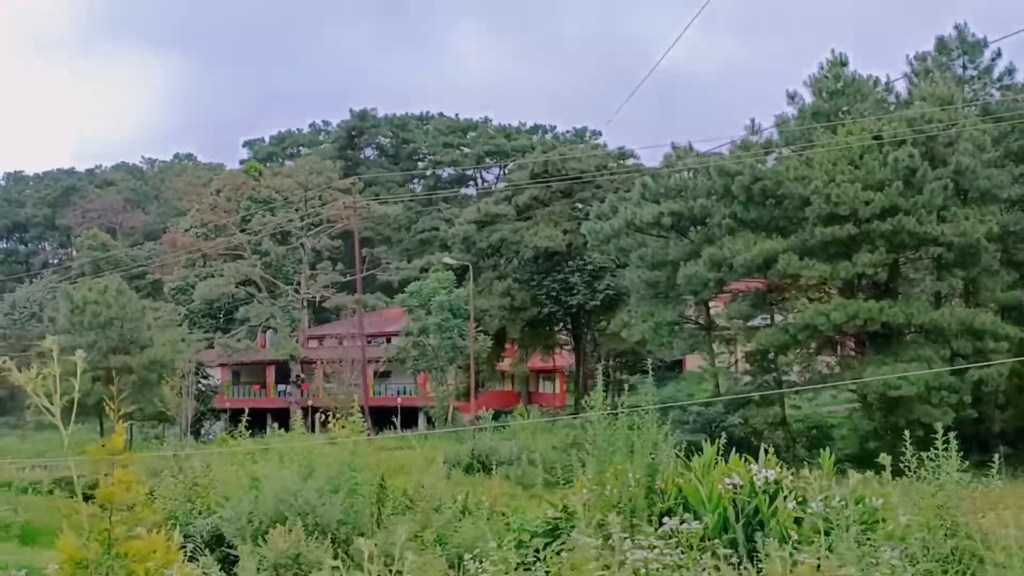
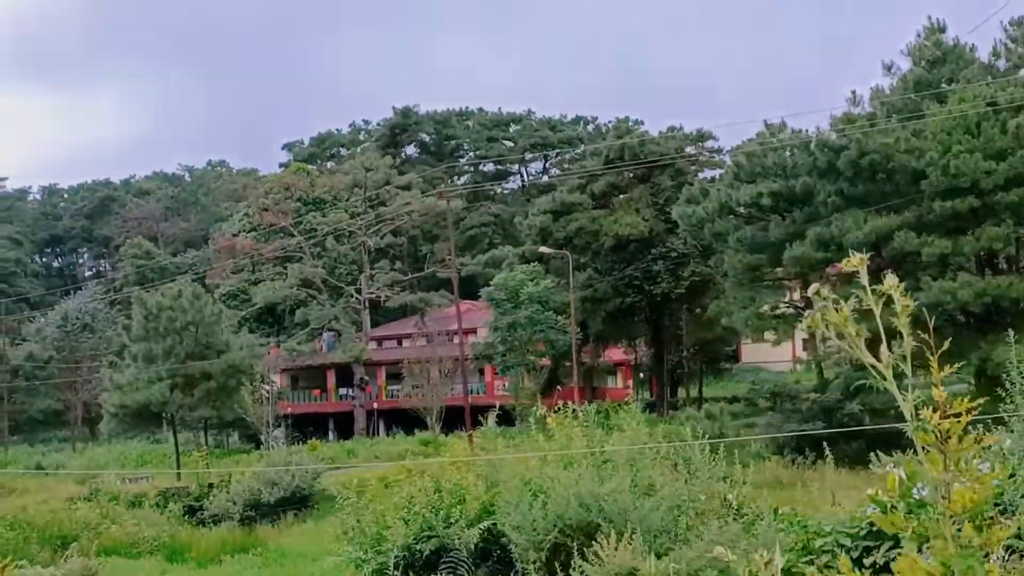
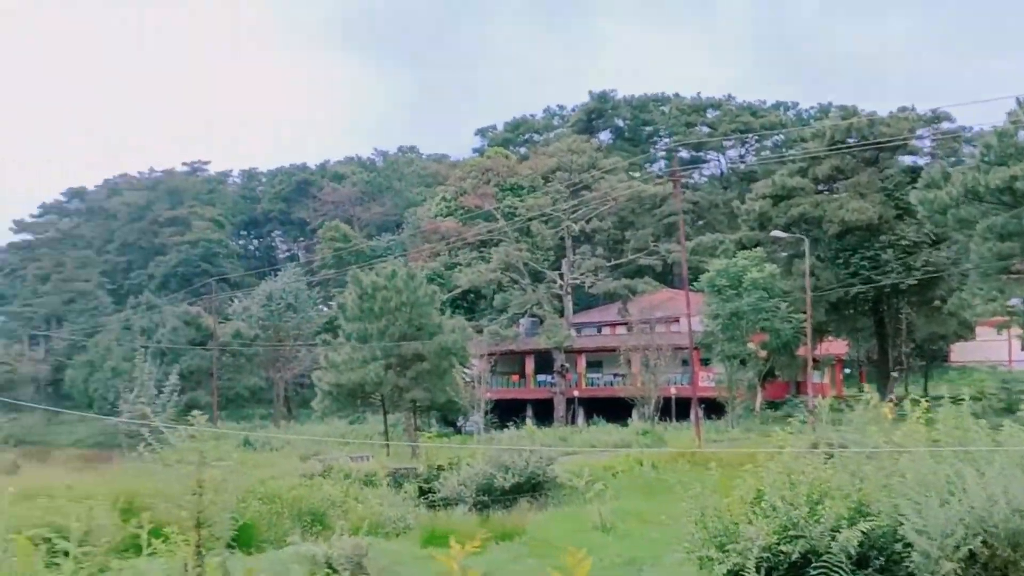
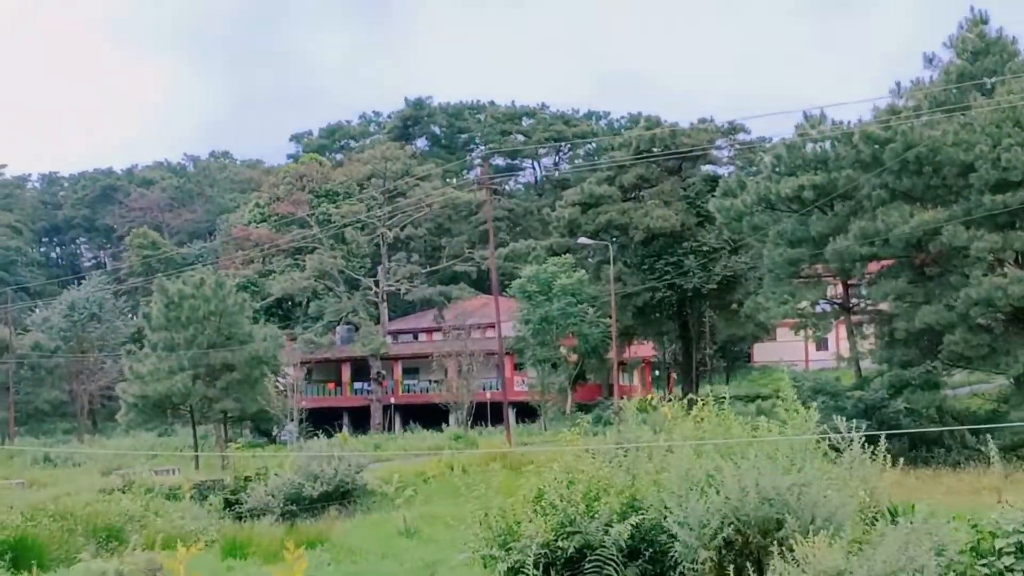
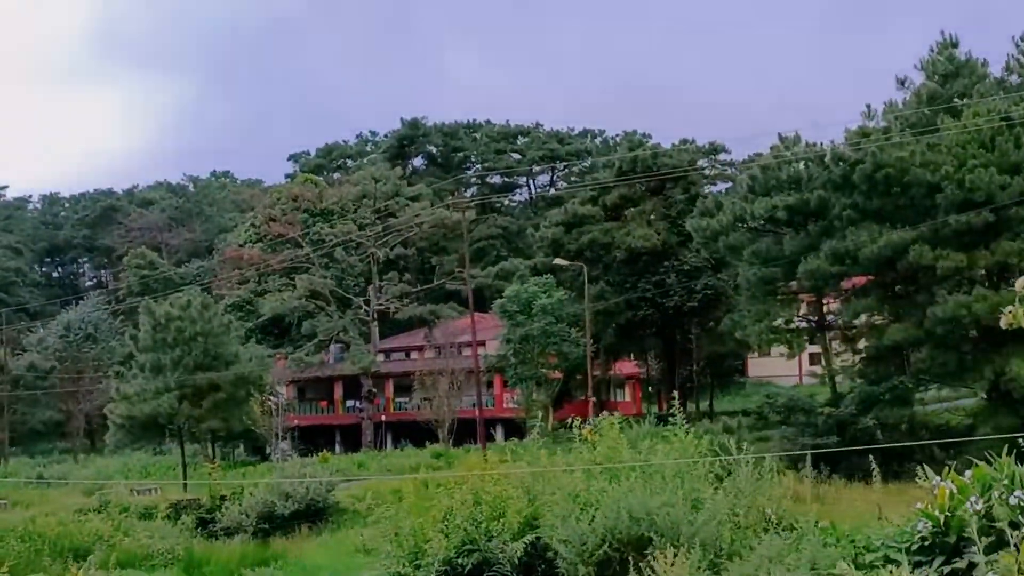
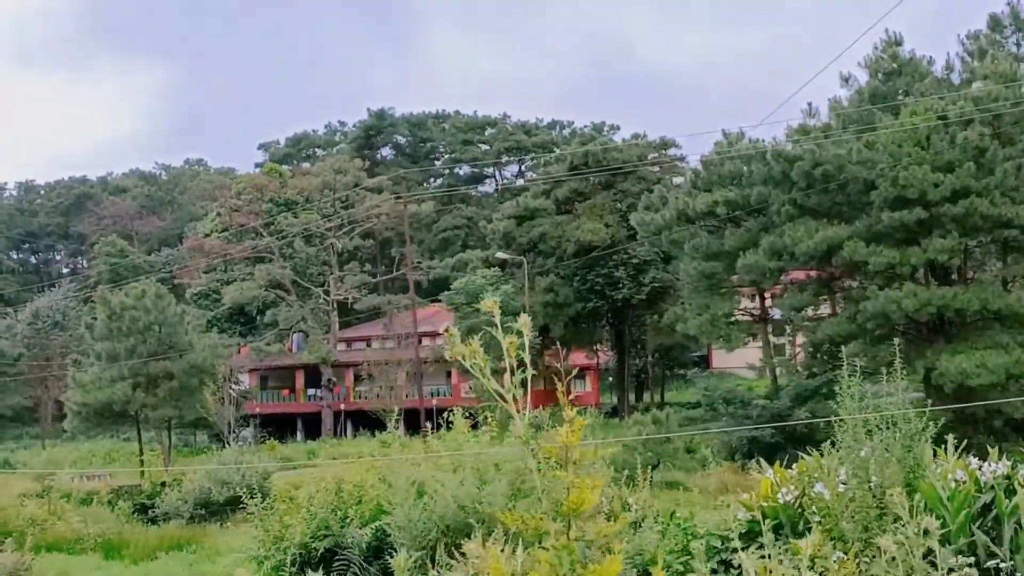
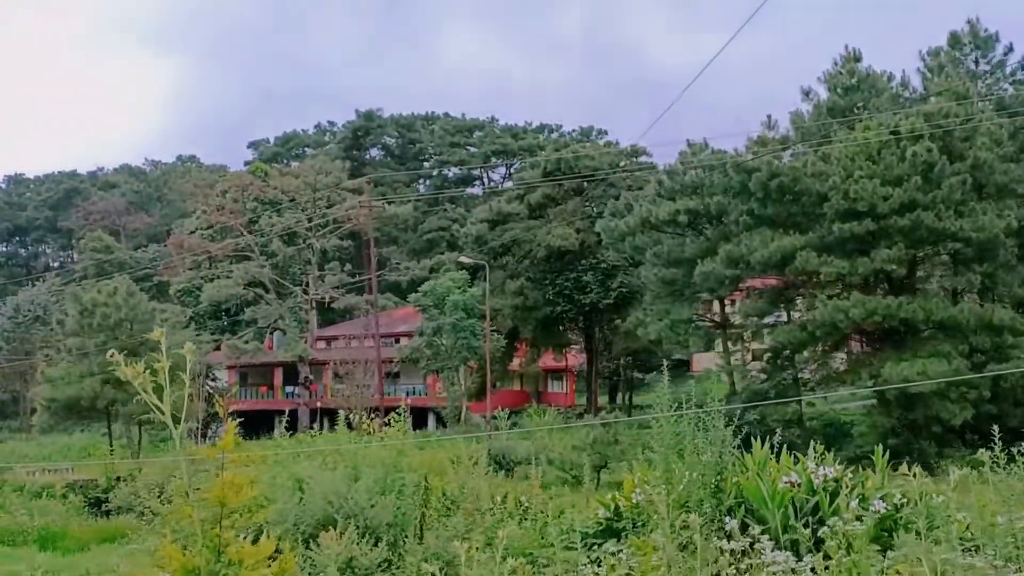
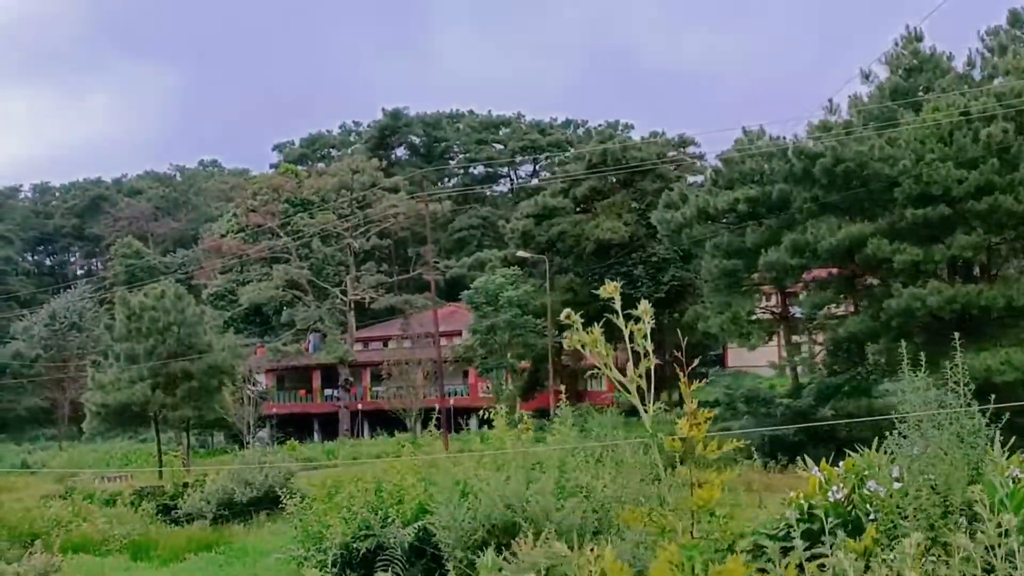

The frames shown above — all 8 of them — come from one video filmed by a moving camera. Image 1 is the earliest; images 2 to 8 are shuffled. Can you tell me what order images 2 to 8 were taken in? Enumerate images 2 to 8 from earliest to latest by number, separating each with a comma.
7, 6, 8, 2, 5, 4, 3
